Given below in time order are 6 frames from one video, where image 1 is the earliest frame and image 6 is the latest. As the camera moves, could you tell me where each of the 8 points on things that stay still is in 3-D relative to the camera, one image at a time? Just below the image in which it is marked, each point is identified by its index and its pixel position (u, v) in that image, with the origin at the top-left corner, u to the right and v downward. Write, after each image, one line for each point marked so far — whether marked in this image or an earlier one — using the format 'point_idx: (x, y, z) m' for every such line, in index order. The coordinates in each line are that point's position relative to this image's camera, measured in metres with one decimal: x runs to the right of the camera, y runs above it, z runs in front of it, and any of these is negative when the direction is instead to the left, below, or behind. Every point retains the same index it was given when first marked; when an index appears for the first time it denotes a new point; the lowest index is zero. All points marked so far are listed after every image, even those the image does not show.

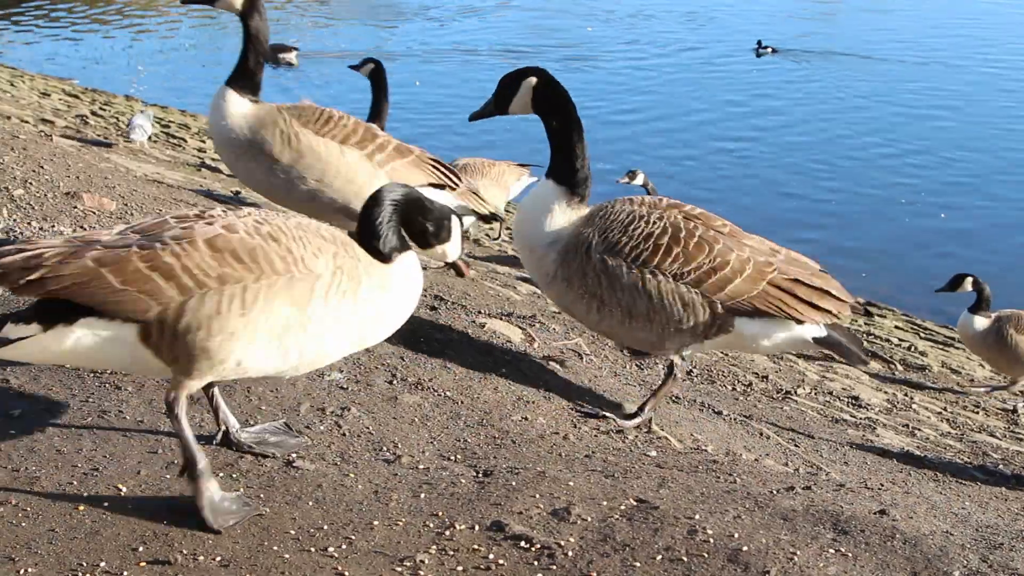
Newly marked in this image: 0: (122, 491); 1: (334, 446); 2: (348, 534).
0: (-1.8, -0.9, +4.0) m
1: (-0.9, -0.8, +4.4) m
2: (-0.8, -1.1, +3.9) m
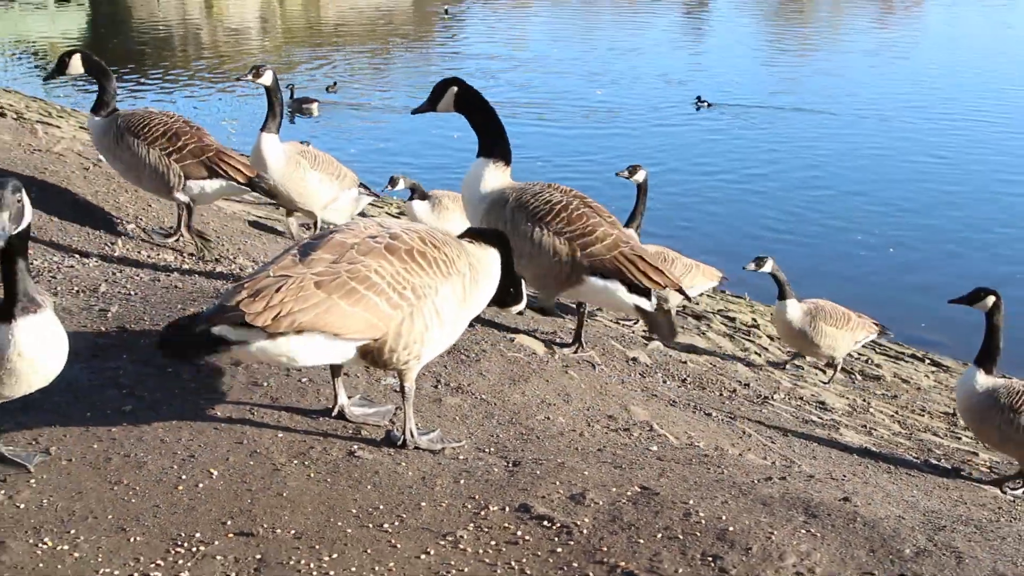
0: (-1.6, -1.0, +4.8) m
1: (-0.7, -0.9, +5.2) m
2: (-0.6, -1.2, +4.7) m
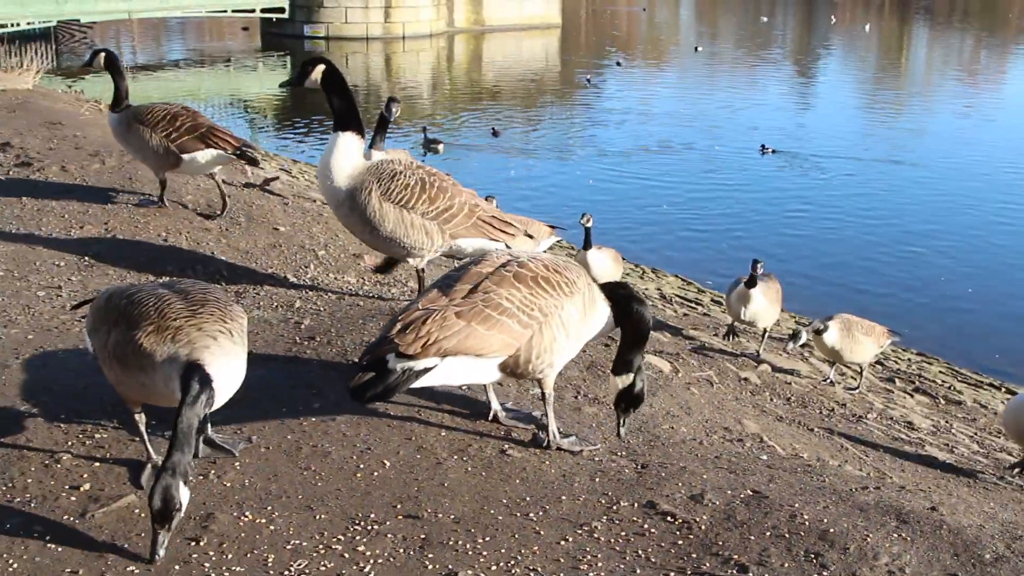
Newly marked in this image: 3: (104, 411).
0: (-0.8, -1.1, +5.6) m
1: (+0.1, -1.1, +6.0) m
2: (+0.2, -1.3, +5.4) m
3: (-2.7, -0.8, +5.9) m
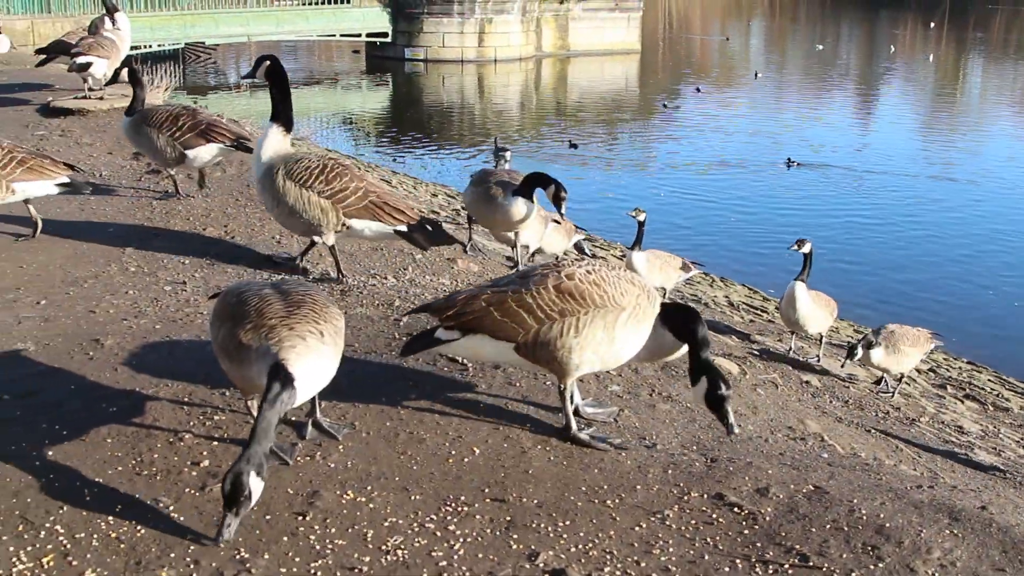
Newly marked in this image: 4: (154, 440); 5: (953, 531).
0: (-0.3, -1.2, +6.1) m
1: (+0.7, -1.1, +6.5) m
2: (+0.7, -1.4, +5.9) m
3: (-2.1, -0.8, +6.4) m
4: (-2.4, -1.0, +5.9) m
5: (+2.9, -1.6, +5.8) m
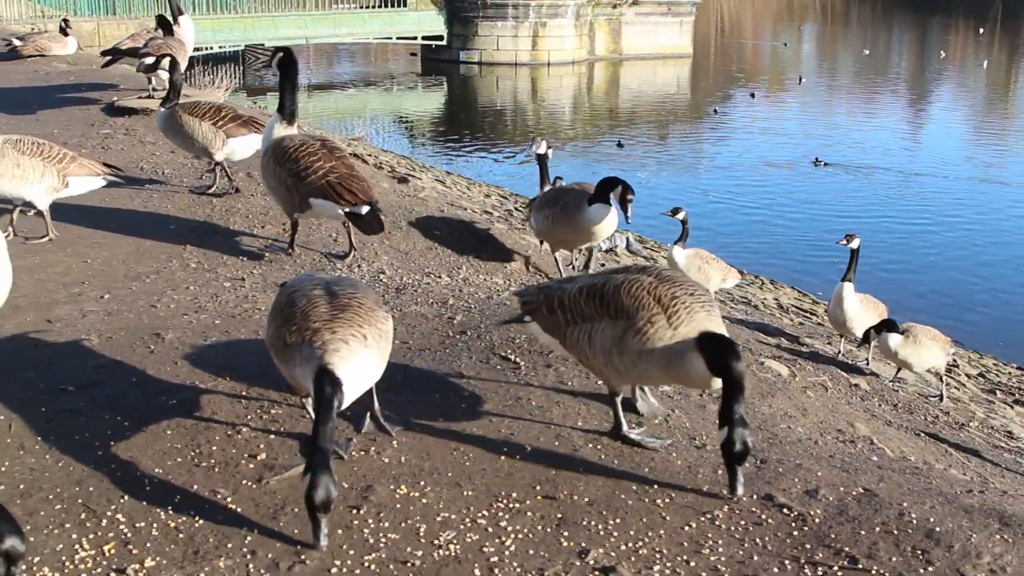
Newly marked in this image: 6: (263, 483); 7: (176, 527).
0: (+0.1, -1.2, +6.2) m
1: (+1.1, -1.1, +6.6) m
2: (+1.1, -1.4, +6.0) m
3: (-1.8, -0.8, +6.6) m
4: (-2.1, -1.0, +6.1) m
5: (+3.3, -1.6, +5.8) m
6: (-1.6, -1.3, +5.7) m
7: (-2.0, -1.4, +5.2) m
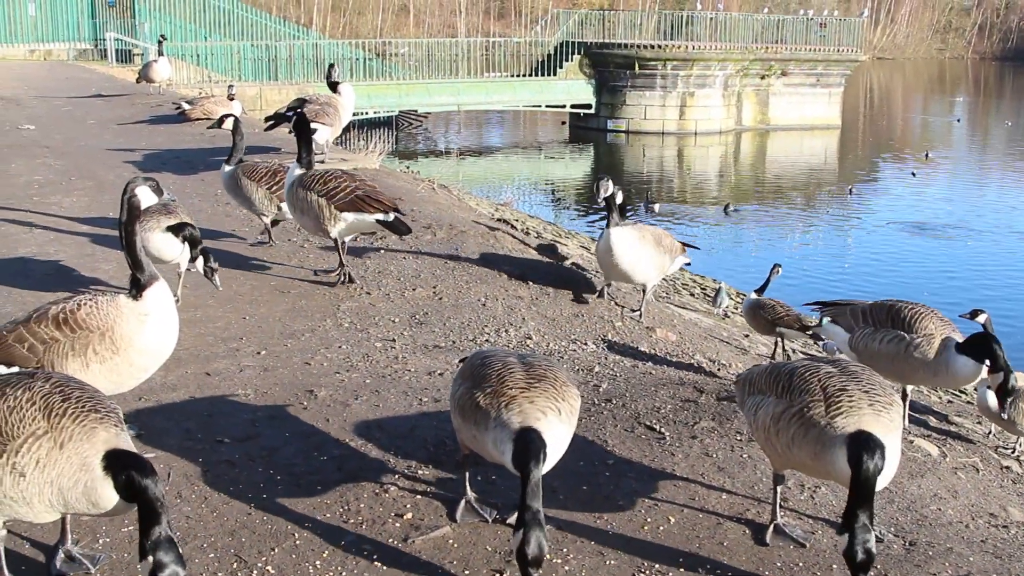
0: (+1.1, -1.7, +6.2) m
1: (+2.1, -1.7, +6.5) m
2: (+2.1, -1.9, +5.9) m
3: (-0.7, -1.2, +6.7) m
4: (-1.1, -1.4, +6.2) m
5: (+4.3, -2.2, +5.6) m
6: (-0.6, -1.7, +5.8) m
7: (-1.1, -1.8, +5.4) m
